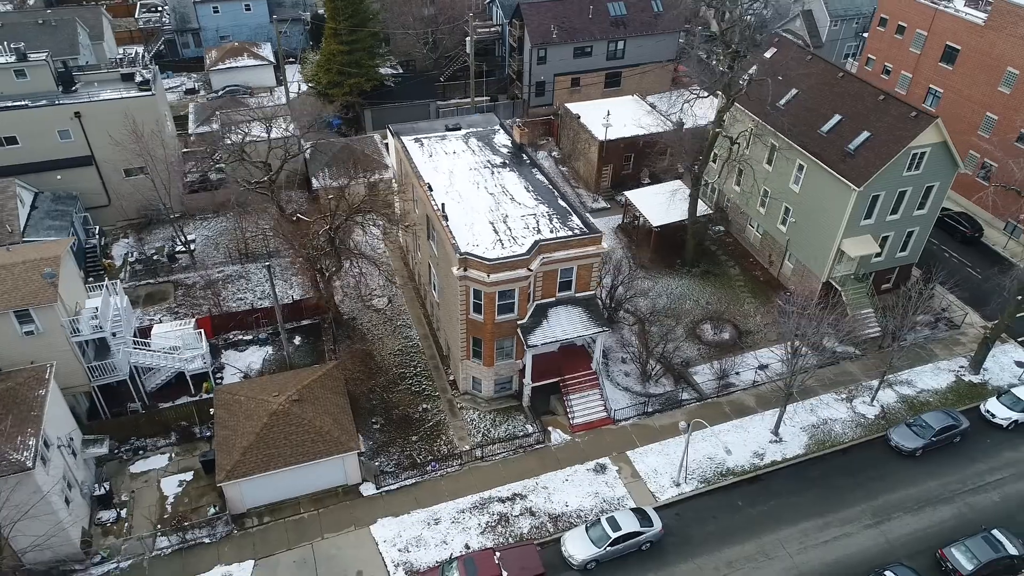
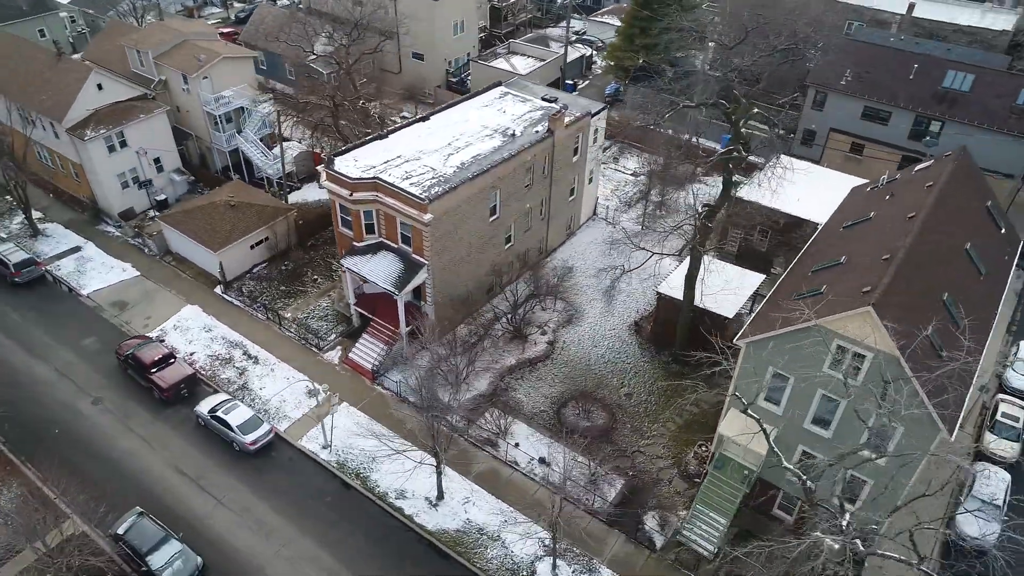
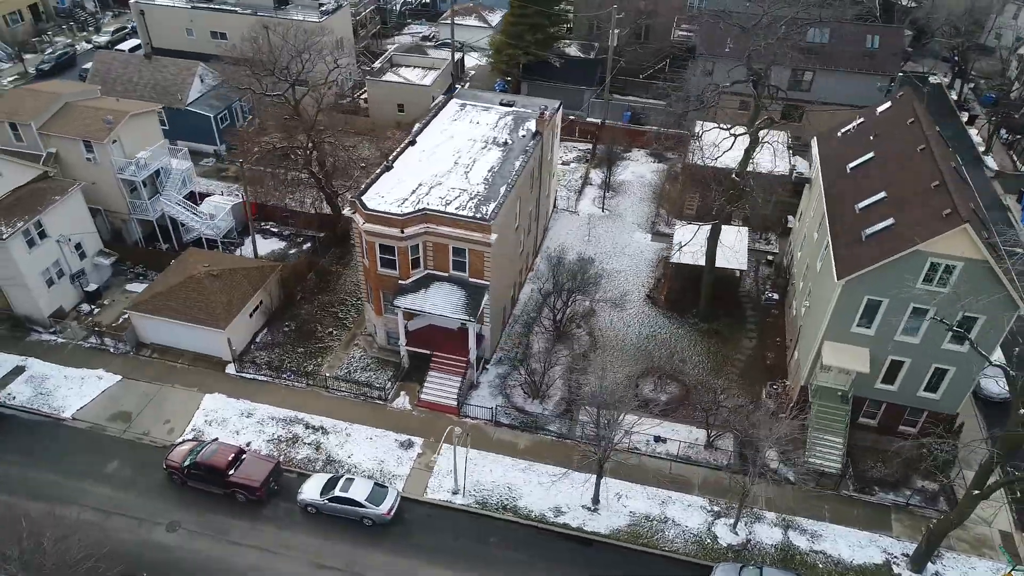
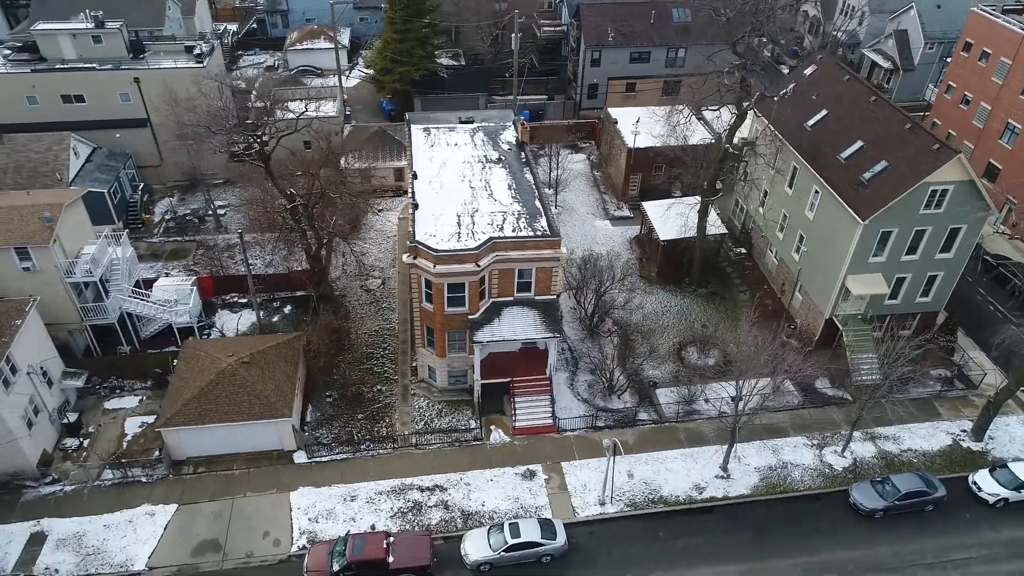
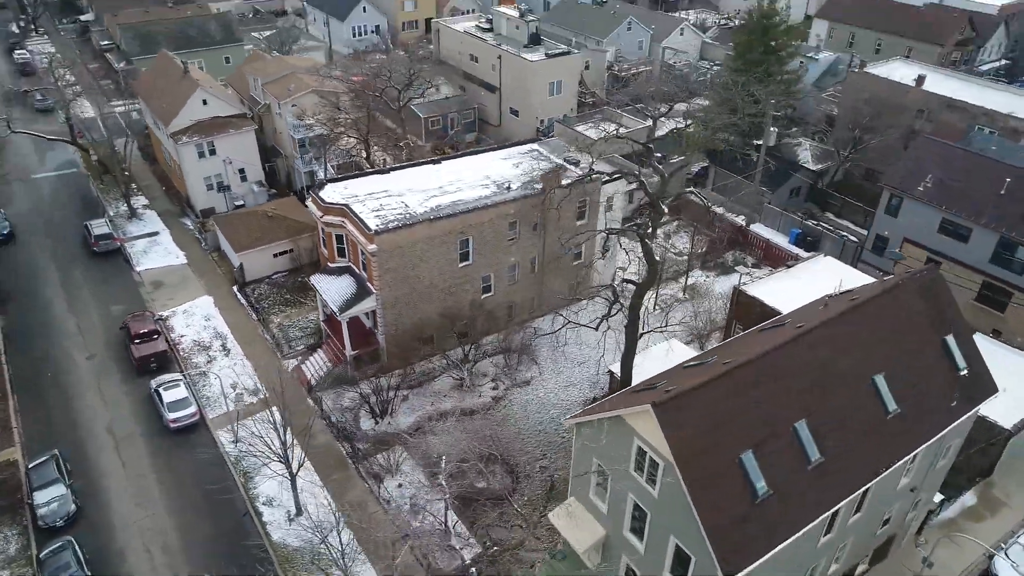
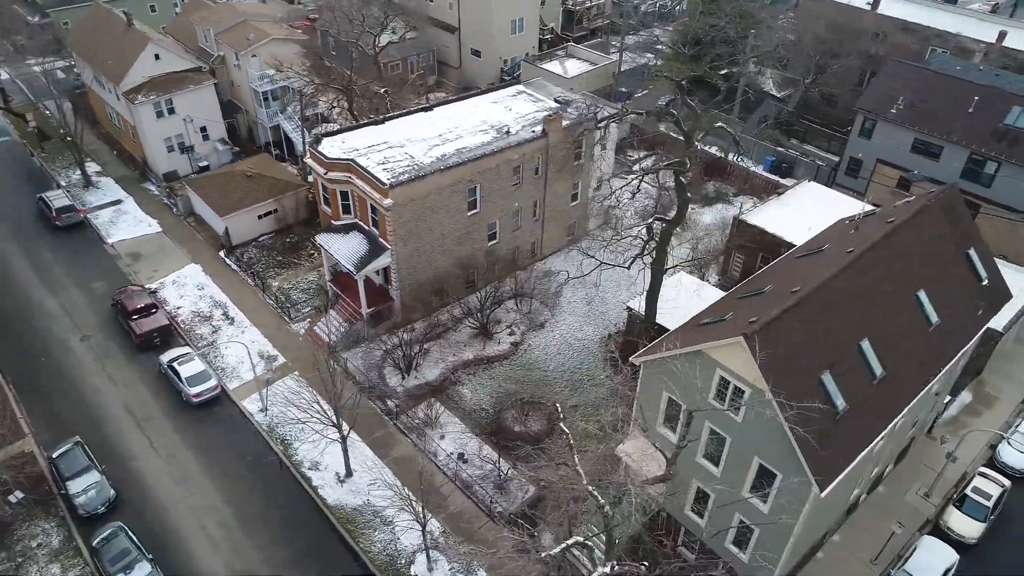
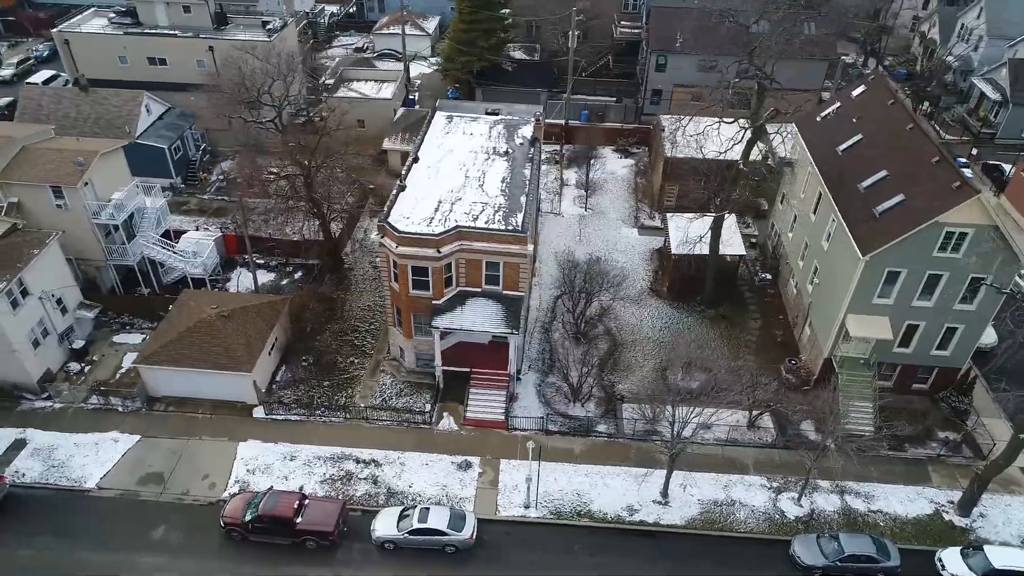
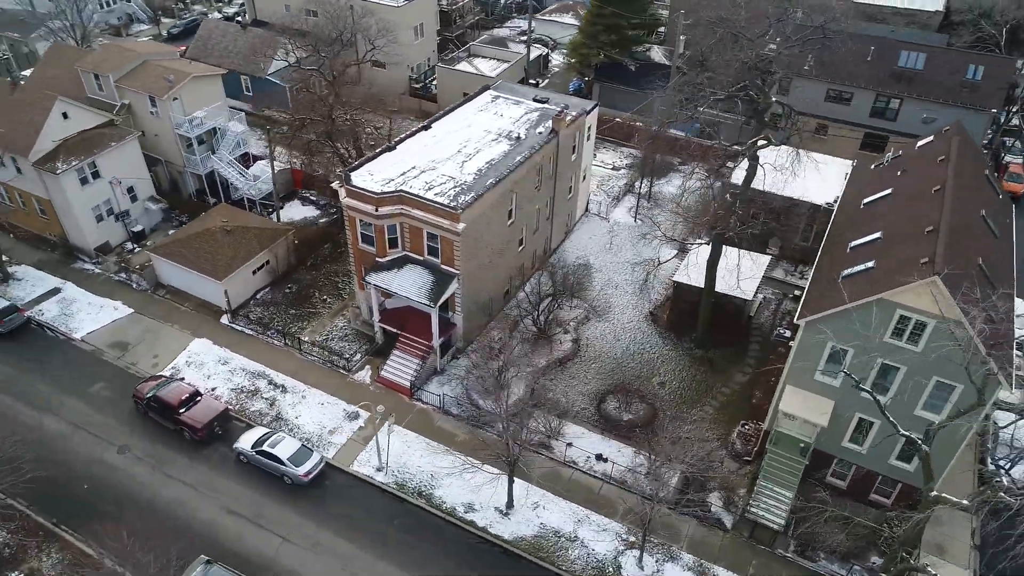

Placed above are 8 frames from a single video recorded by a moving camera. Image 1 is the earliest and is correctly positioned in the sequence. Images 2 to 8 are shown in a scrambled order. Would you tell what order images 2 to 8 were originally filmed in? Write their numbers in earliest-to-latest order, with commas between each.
4, 7, 3, 8, 2, 6, 5
